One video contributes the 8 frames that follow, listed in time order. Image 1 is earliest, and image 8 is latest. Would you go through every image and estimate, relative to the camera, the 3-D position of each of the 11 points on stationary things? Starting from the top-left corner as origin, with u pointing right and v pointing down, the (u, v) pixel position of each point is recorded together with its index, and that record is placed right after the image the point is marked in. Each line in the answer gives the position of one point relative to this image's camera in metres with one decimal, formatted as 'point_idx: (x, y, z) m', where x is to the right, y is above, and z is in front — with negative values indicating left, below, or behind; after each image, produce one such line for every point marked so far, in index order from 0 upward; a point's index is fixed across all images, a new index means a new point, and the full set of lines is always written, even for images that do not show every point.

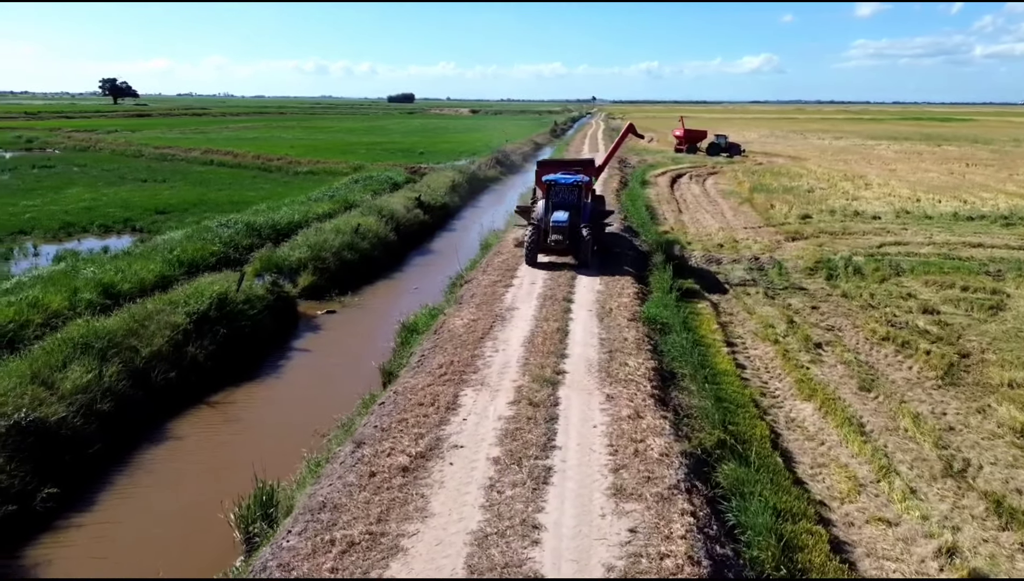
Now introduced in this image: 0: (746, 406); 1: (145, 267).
0: (+2.7, -1.4, +8.7) m
1: (-6.8, +0.4, +13.9) m
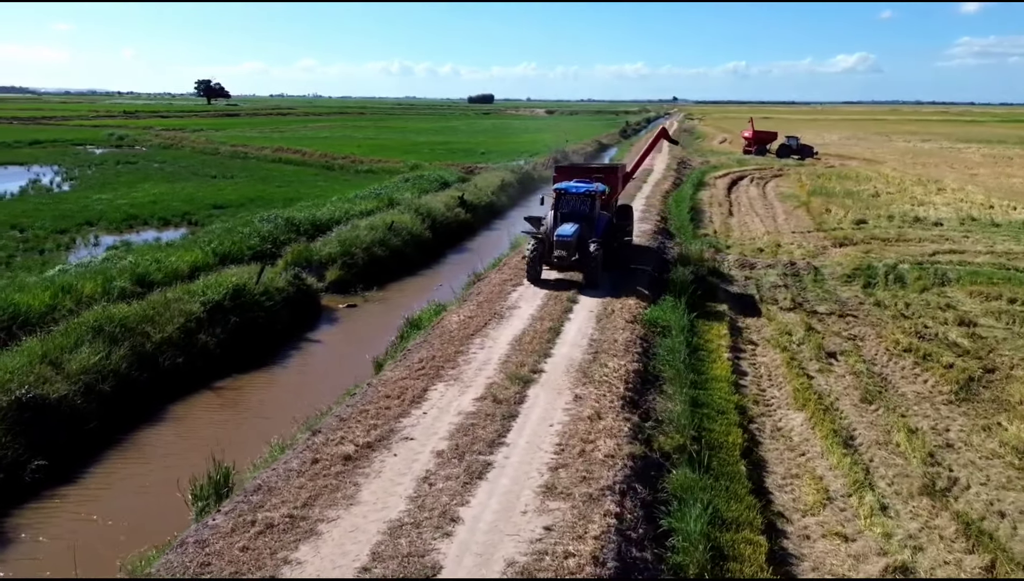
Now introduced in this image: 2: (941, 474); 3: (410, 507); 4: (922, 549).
0: (+2.4, -1.4, +8.5) m
1: (-6.5, +0.6, +14.6) m
2: (+4.4, -1.9, +7.6) m
3: (-0.8, -1.6, +5.6) m
4: (+3.5, -2.2, +6.3) m
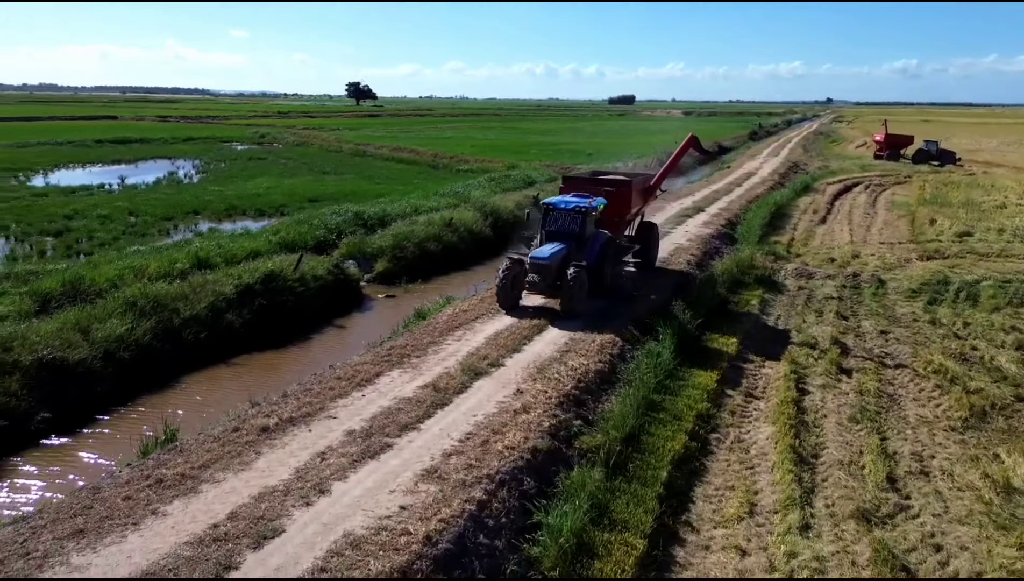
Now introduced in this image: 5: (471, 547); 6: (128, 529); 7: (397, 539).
0: (+1.9, -1.5, +8.3) m
1: (-5.7, +1.0, +15.9) m
2: (+3.6, -2.0, +7.1) m
3: (-1.8, -1.5, +6.0) m
4: (+2.5, -2.3, +6.0) m
5: (-0.3, -1.8, +5.3) m
6: (-2.7, -1.7, +5.3) m
7: (-0.8, -1.7, +5.2) m
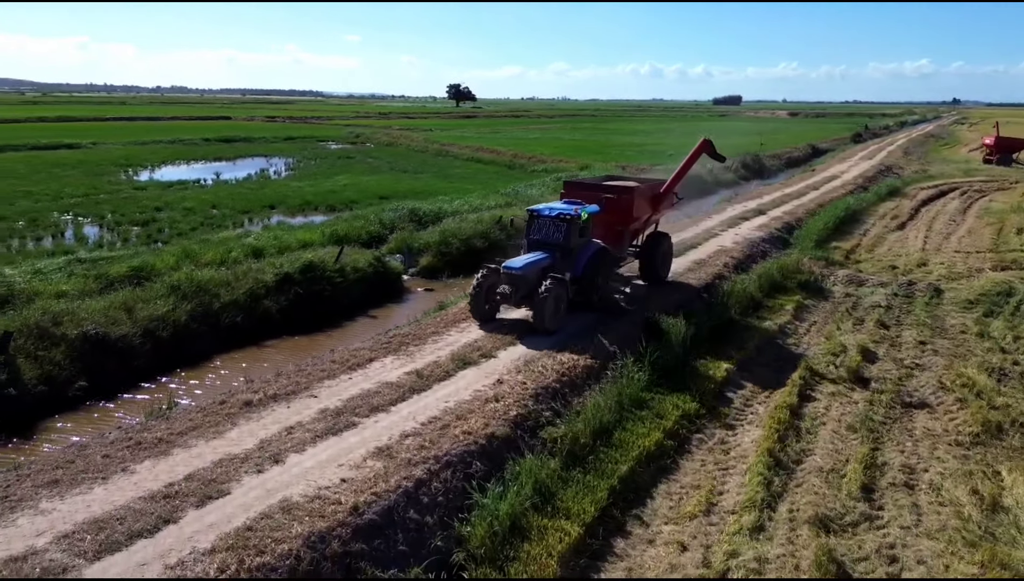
0: (+1.7, -1.5, +8.3) m
1: (-4.8, +1.2, +16.8) m
2: (+3.2, -2.0, +6.9) m
3: (-2.2, -1.4, +6.5) m
4: (+2.0, -2.3, +5.9) m
5: (-0.9, -1.7, +5.7) m
6: (-3.3, -1.5, +5.9) m
7: (-1.4, -1.6, +5.6) m
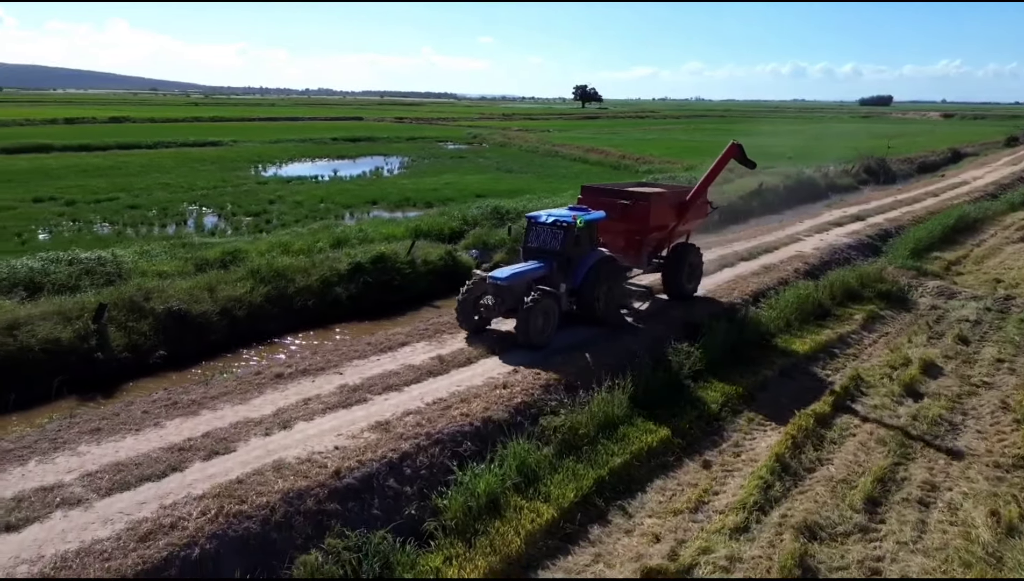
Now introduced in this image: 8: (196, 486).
0: (+1.8, -1.4, +8.3) m
1: (-3.1, +1.4, +17.7) m
2: (+3.1, -2.1, +6.7) m
3: (-2.3, -1.2, +7.2) m
4: (+1.7, -2.2, +6.0) m
5: (-1.1, -1.6, +6.1) m
6: (-3.4, -1.3, +6.7) m
7: (-1.6, -1.5, +6.1) m
8: (-2.5, -1.5, +5.8) m
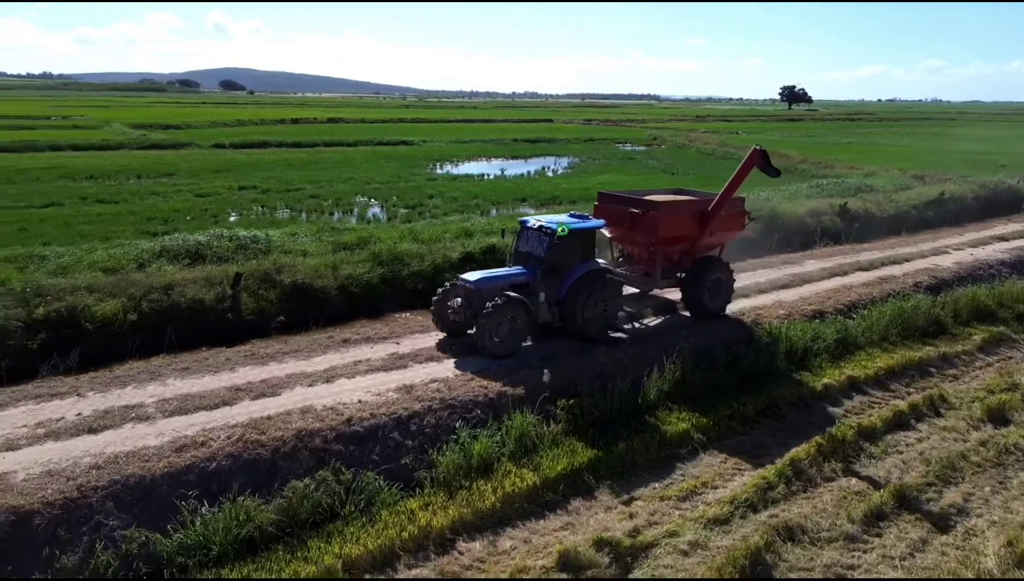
0: (+2.1, -1.4, +8.4) m
1: (-0.1, +1.6, +18.8) m
2: (+3.0, -2.1, +6.5) m
3: (-2.1, -0.9, +8.3) m
4: (+1.4, -2.2, +6.2) m
5: (-1.2, -1.4, +7.0) m
6: (-3.3, -0.9, +8.2) m
7: (-1.7, -1.2, +7.2) m
8: (-2.6, -1.2, +7.1) m
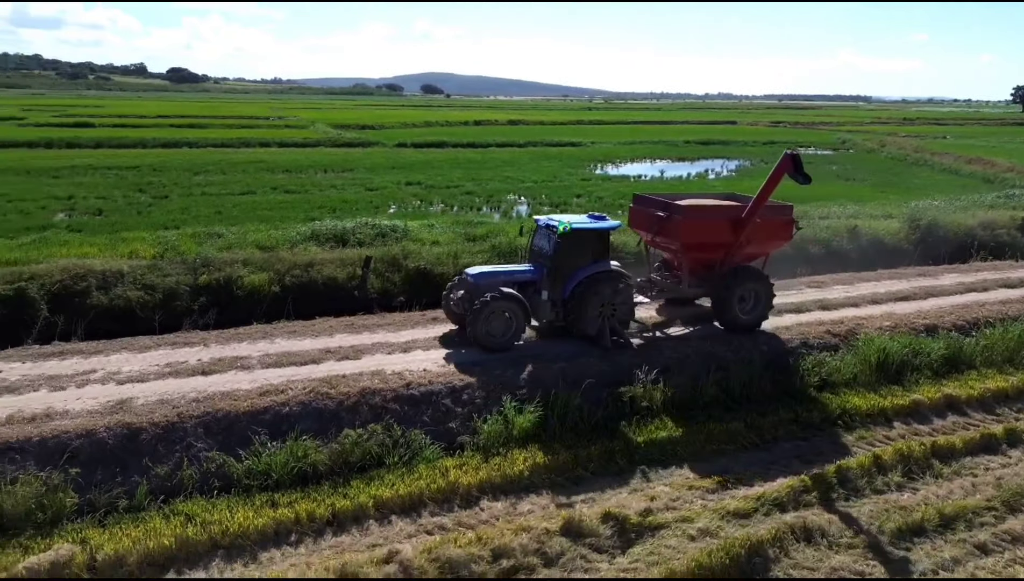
0: (+2.8, -1.4, +8.4) m
1: (+3.2, +1.7, +19.0) m
2: (+3.1, -2.2, +6.4) m
3: (-1.3, -0.6, +9.3) m
4: (+1.5, -2.1, +6.4) m
5: (-0.8, -1.2, +7.8) m
6: (-2.5, -0.6, +9.4) m
7: (-1.2, -1.0, +8.1) m
8: (-2.1, -0.9, +8.2) m
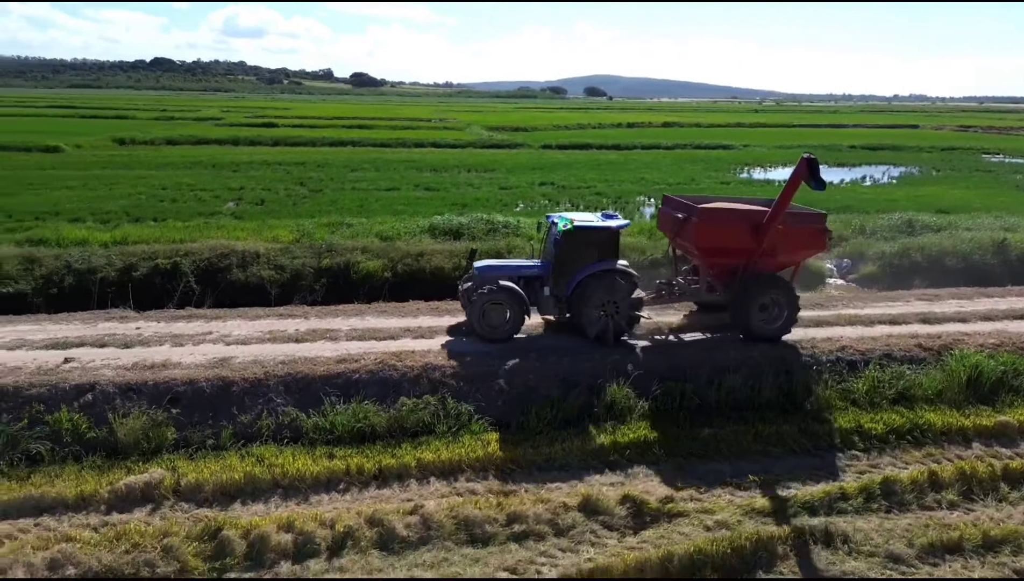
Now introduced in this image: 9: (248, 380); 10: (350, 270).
0: (+3.4, -1.5, +8.3) m
1: (+6.1, +1.5, +18.5) m
2: (+3.2, -2.2, +6.2) m
3: (-0.4, -0.5, +10.0) m
4: (+1.7, -2.1, +6.5) m
5: (-0.3, -1.0, +8.4) m
6: (-1.6, -0.4, +10.4) m
7: (-0.6, -0.8, +8.8) m
8: (-1.5, -0.7, +9.0) m
9: (-2.8, -1.0, +8.0) m
10: (-3.1, +0.4, +14.1) m
